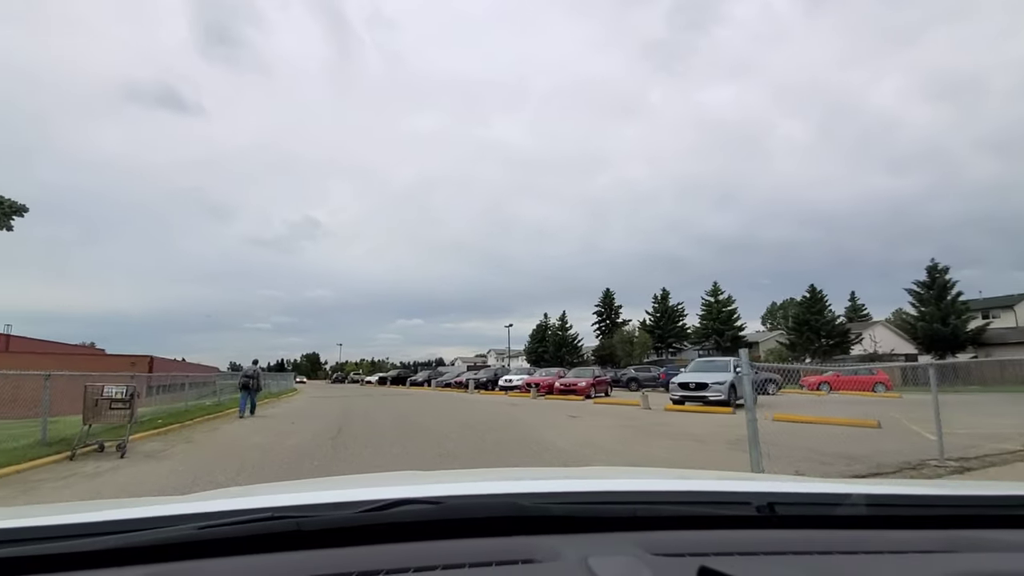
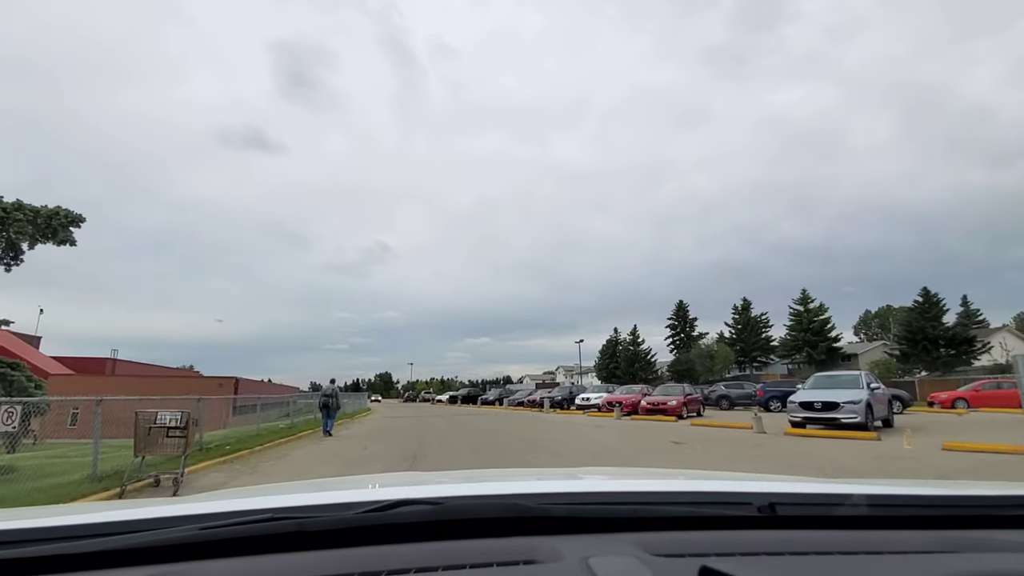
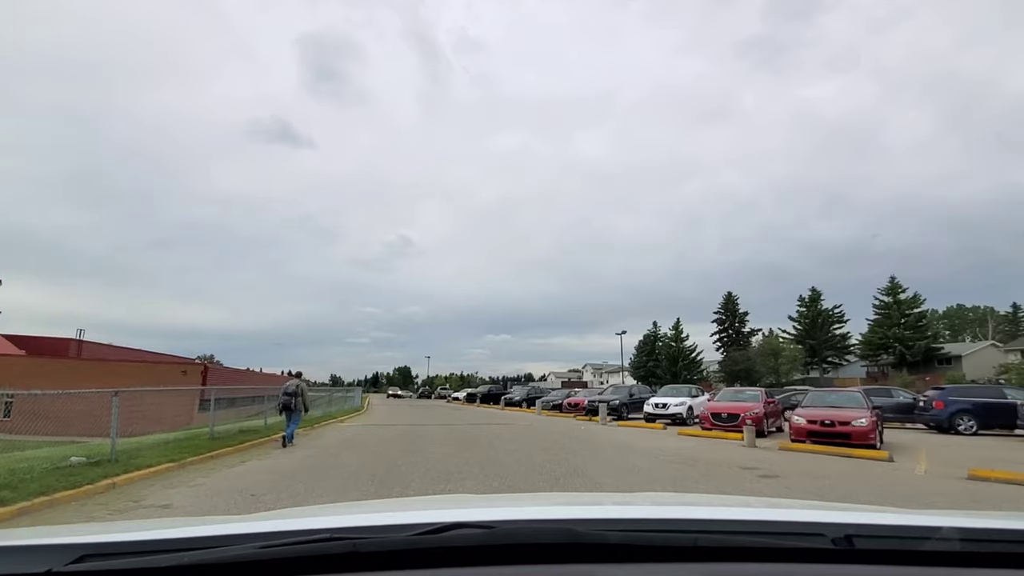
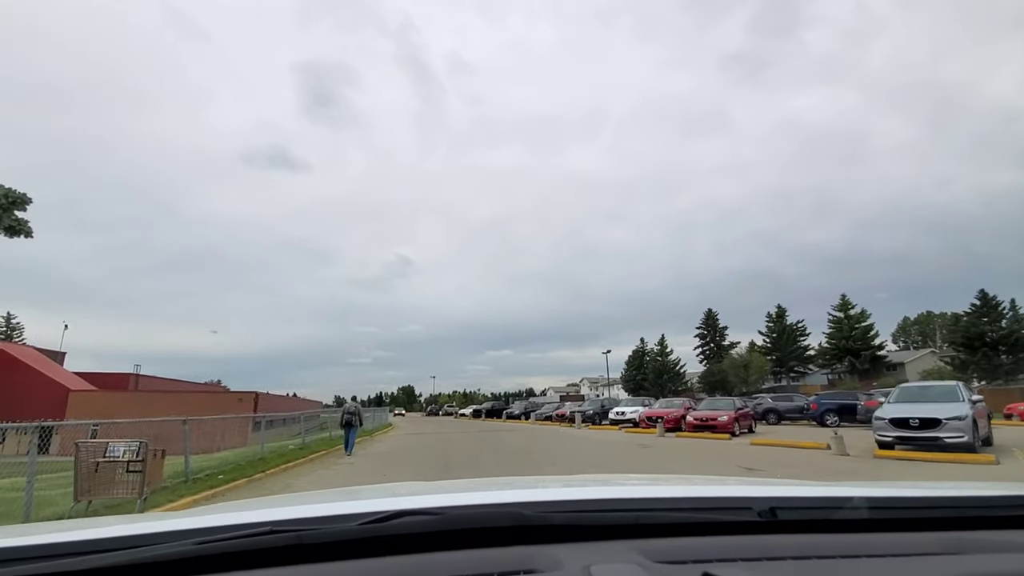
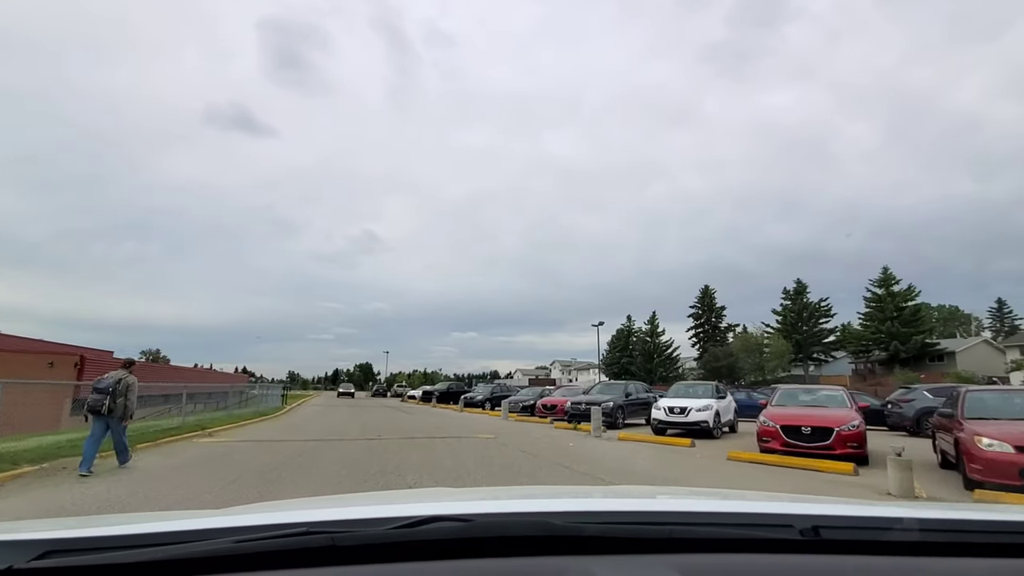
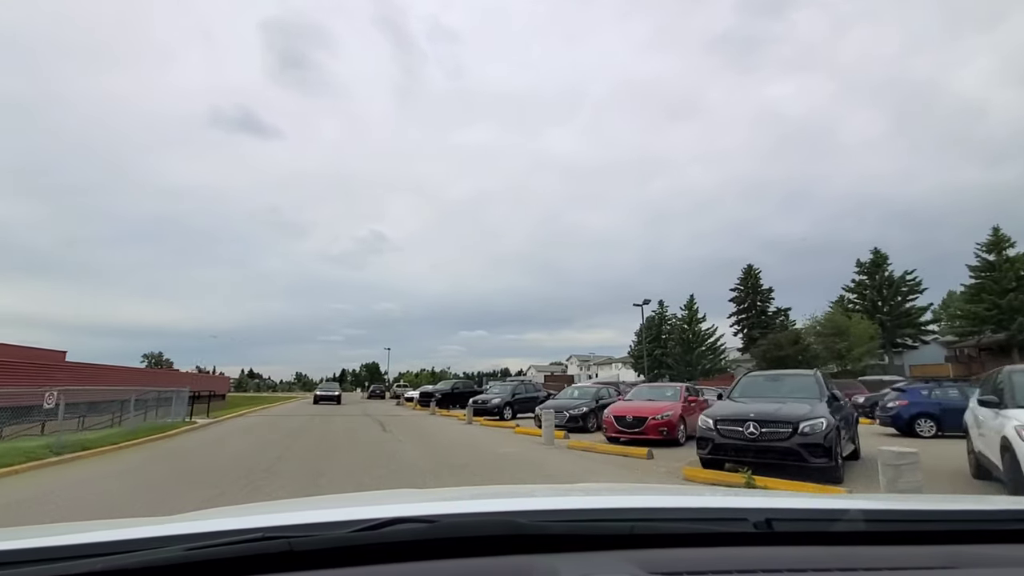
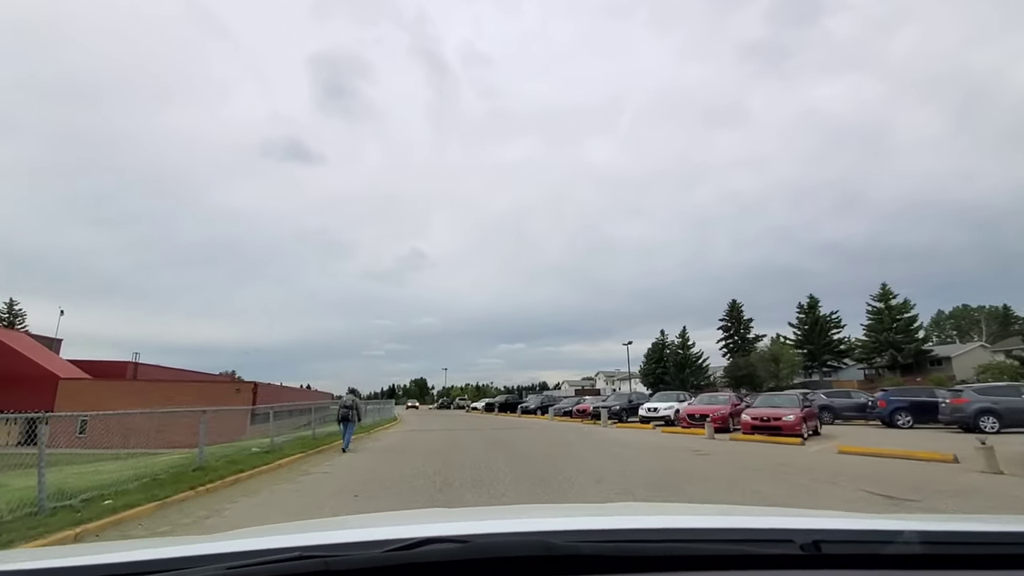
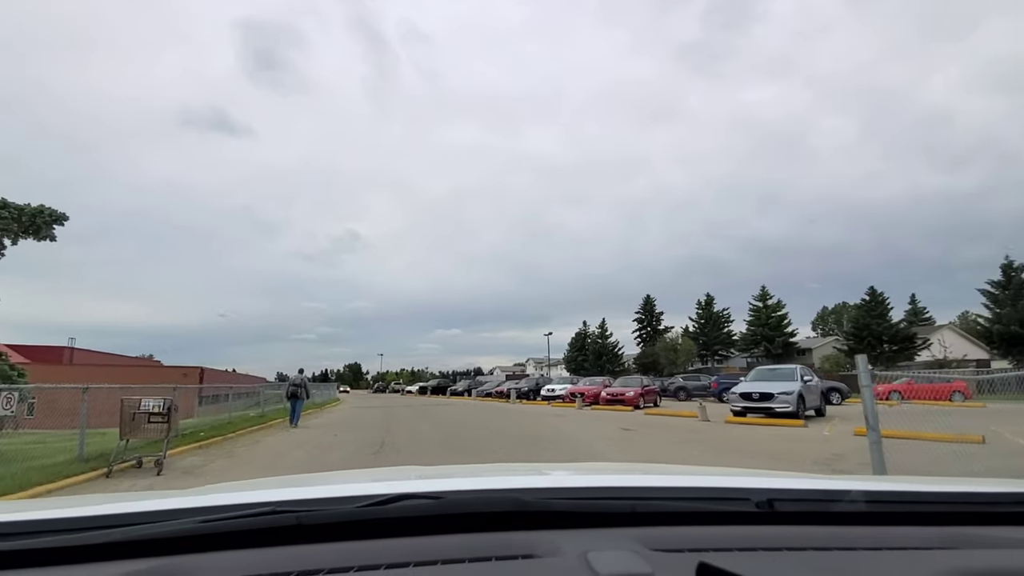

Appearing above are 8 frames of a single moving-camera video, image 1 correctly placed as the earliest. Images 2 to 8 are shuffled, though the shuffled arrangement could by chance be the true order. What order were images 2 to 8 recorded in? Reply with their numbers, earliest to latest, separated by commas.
8, 2, 4, 7, 3, 5, 6
